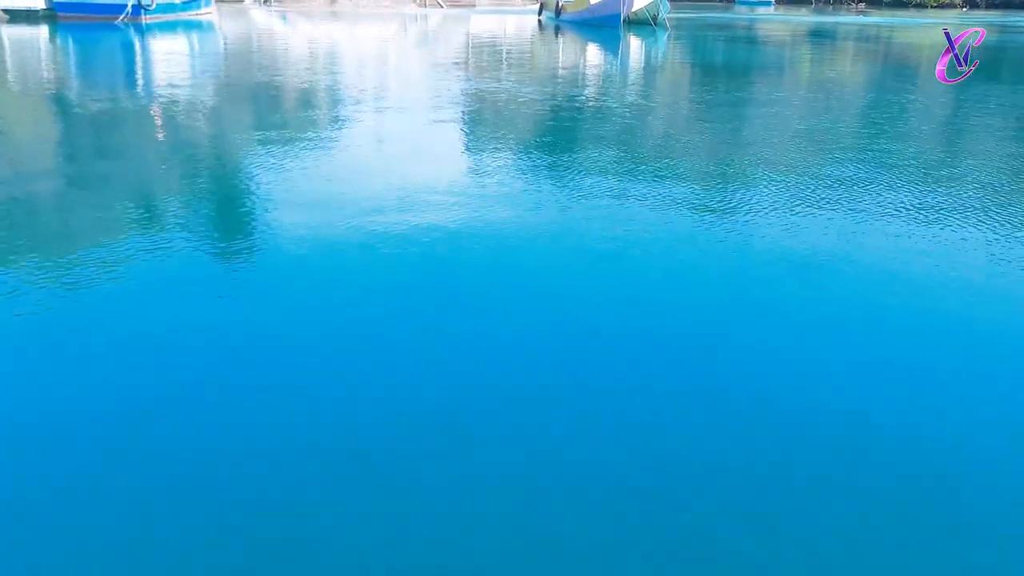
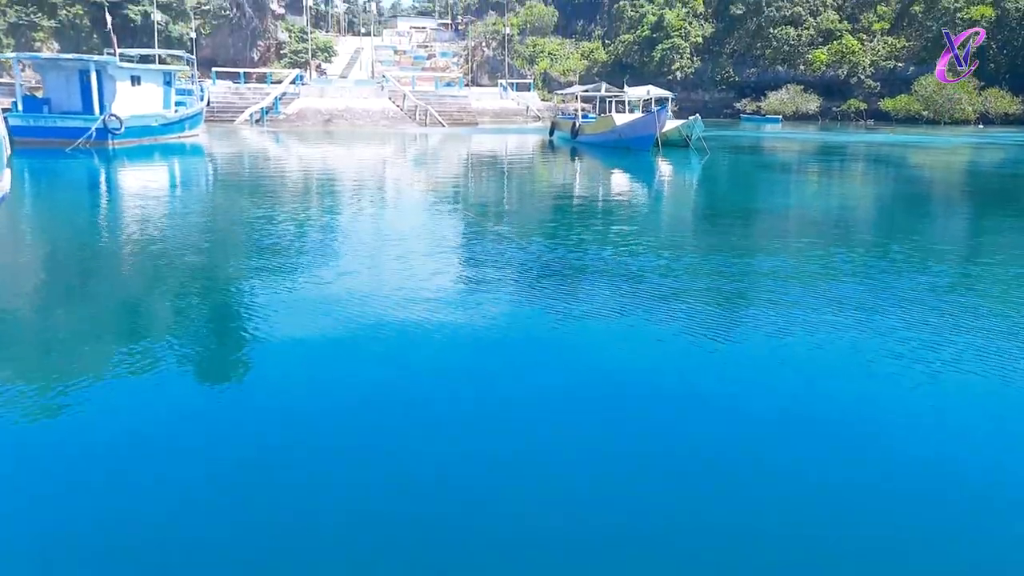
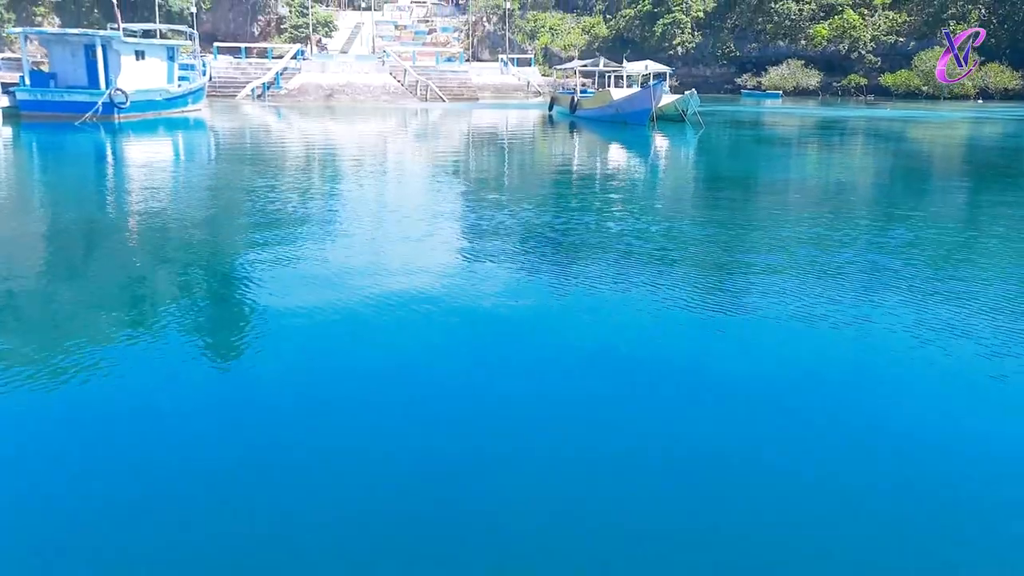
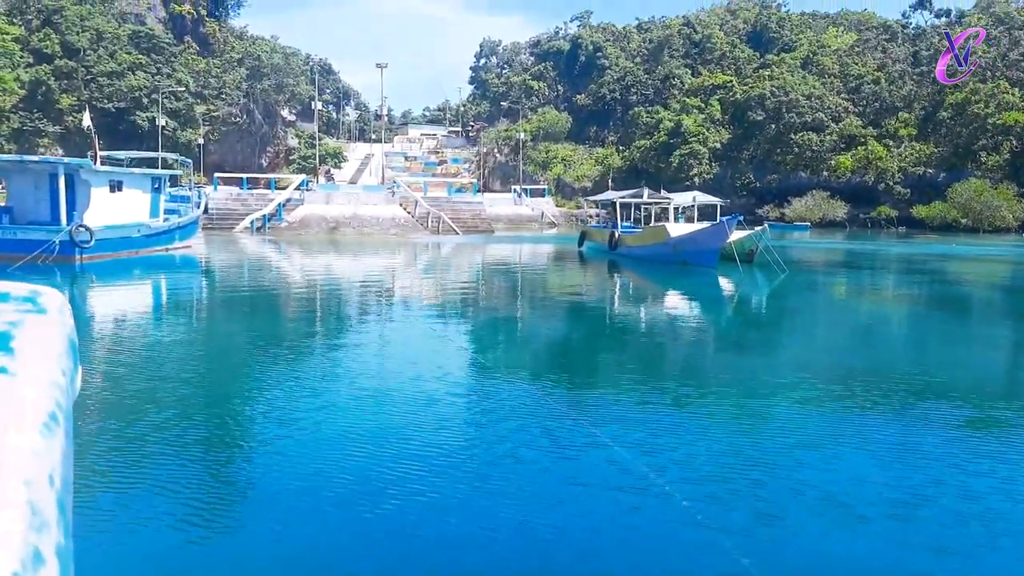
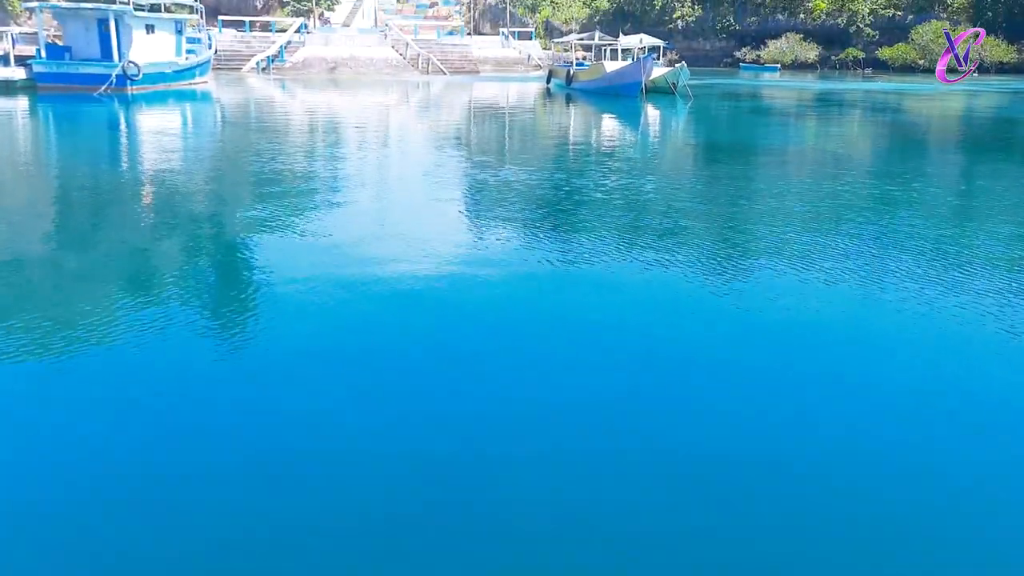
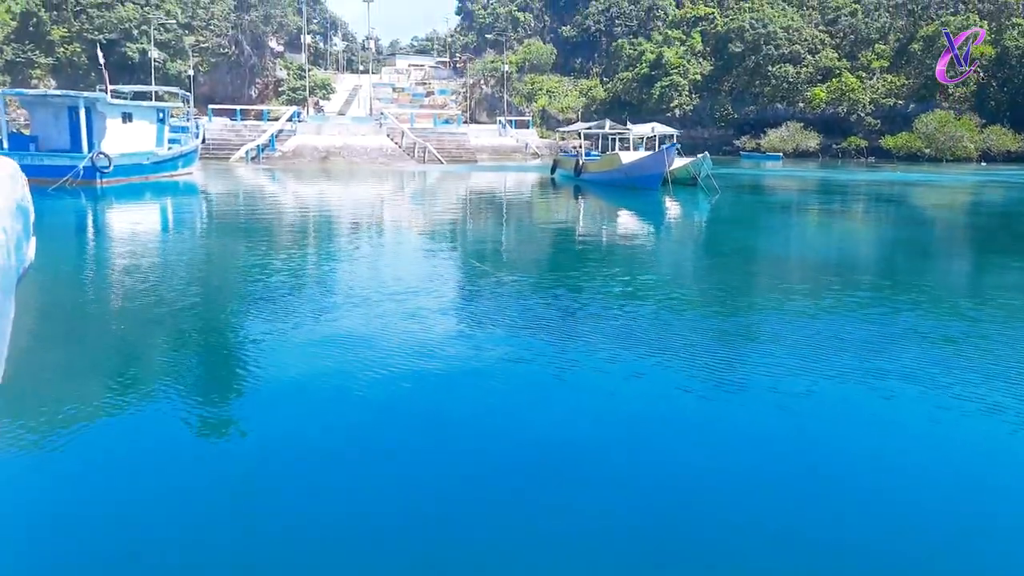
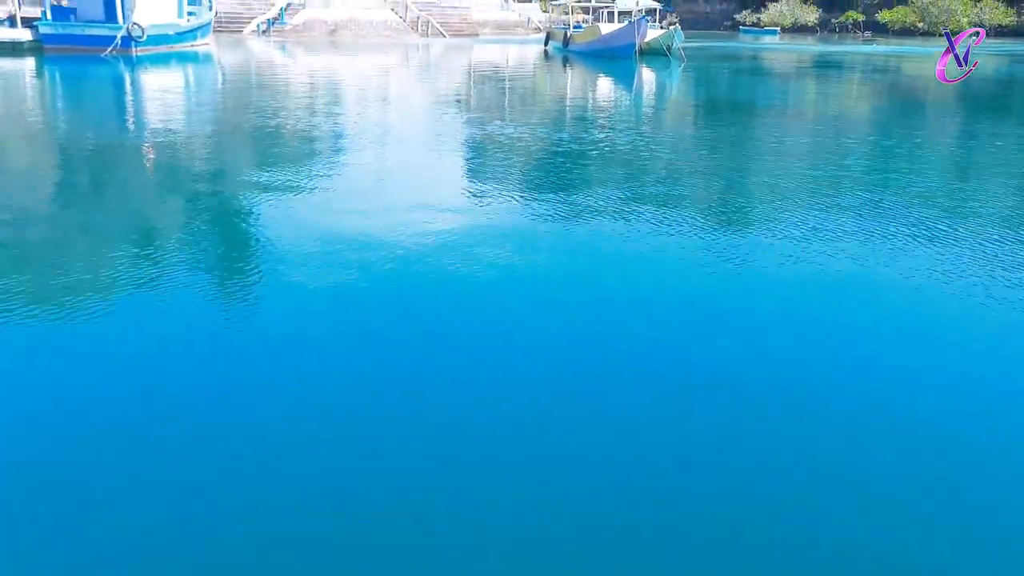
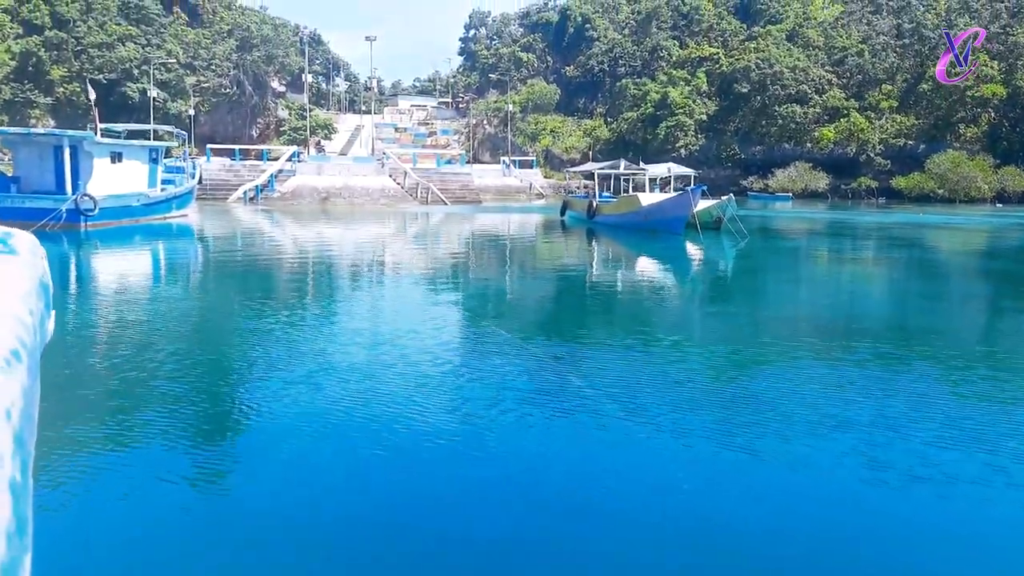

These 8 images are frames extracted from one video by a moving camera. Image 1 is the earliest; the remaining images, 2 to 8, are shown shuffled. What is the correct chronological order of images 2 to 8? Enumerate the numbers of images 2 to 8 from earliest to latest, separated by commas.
7, 5, 3, 2, 6, 8, 4
